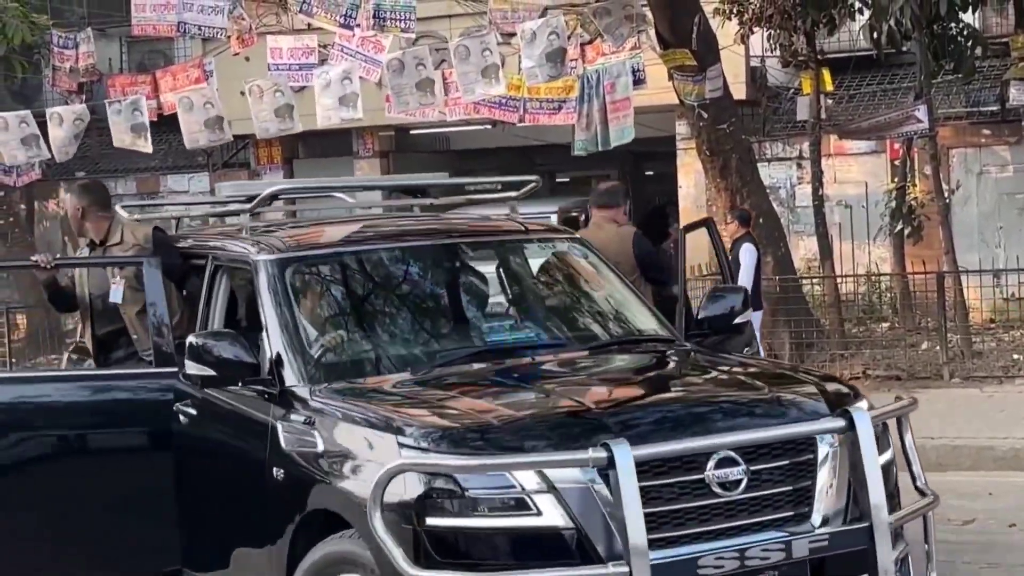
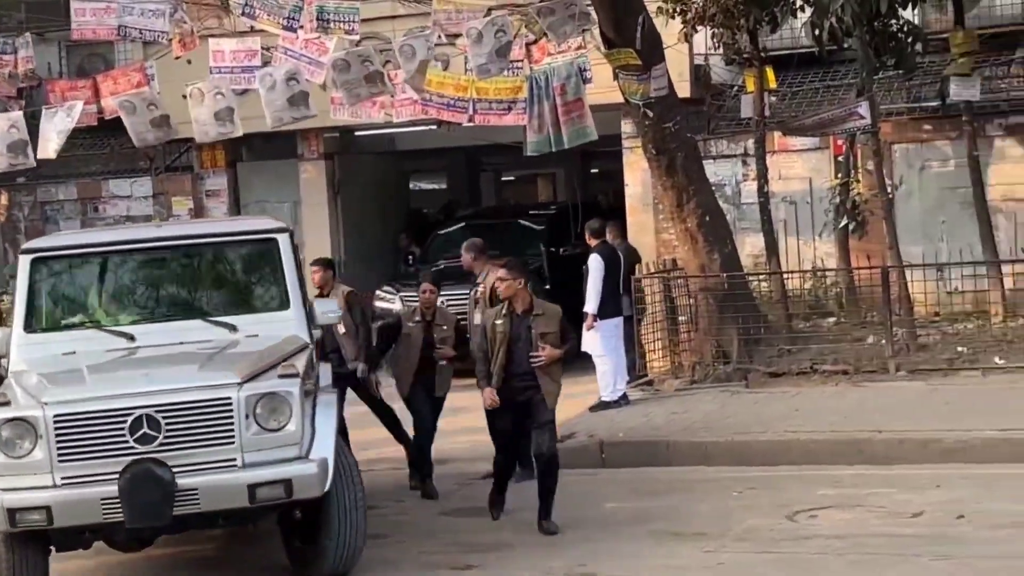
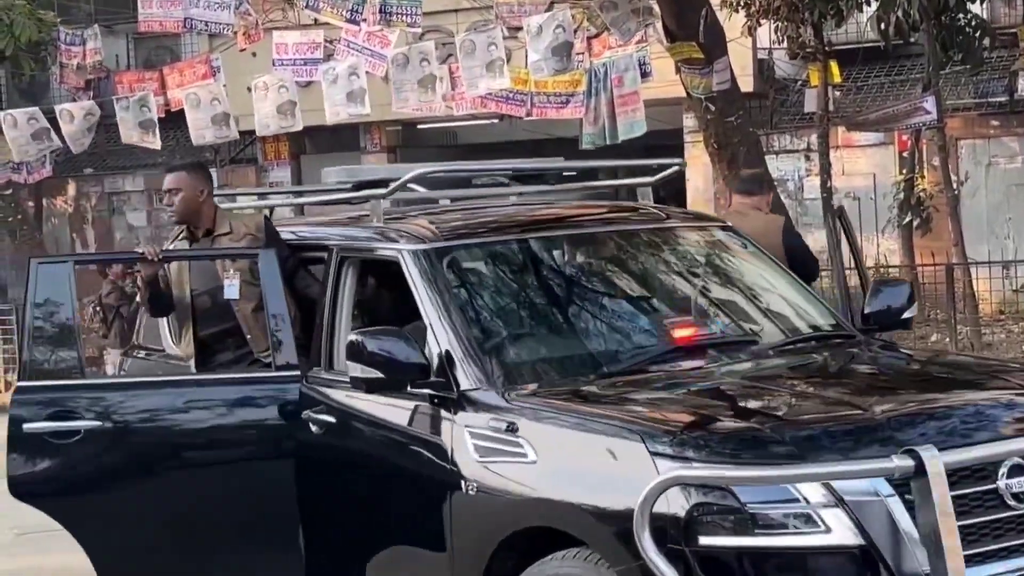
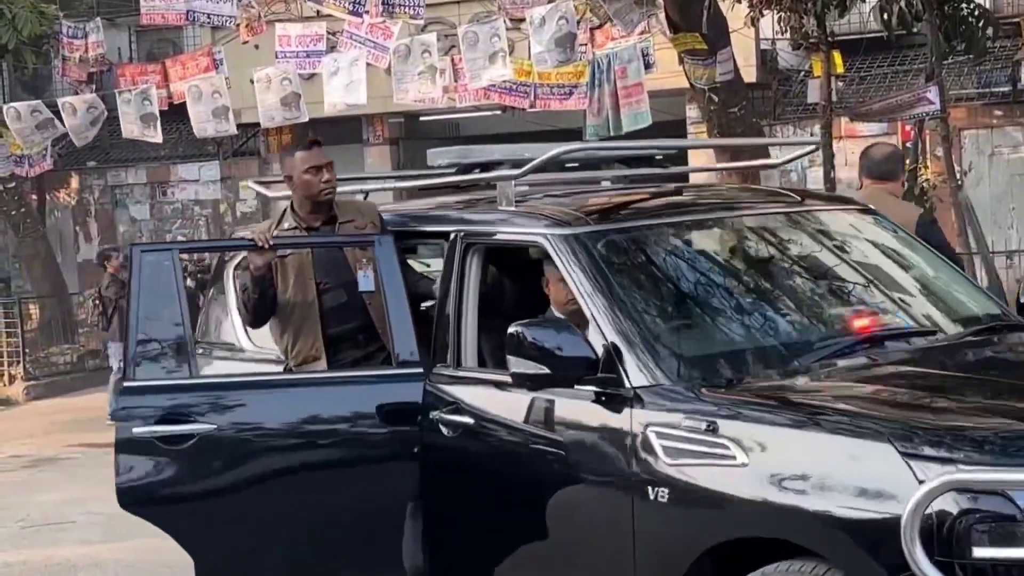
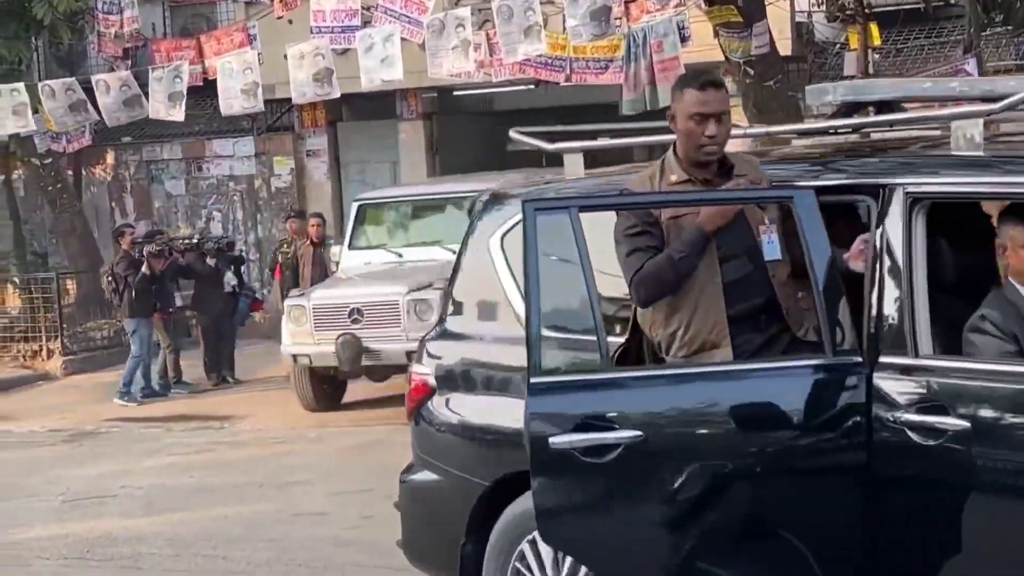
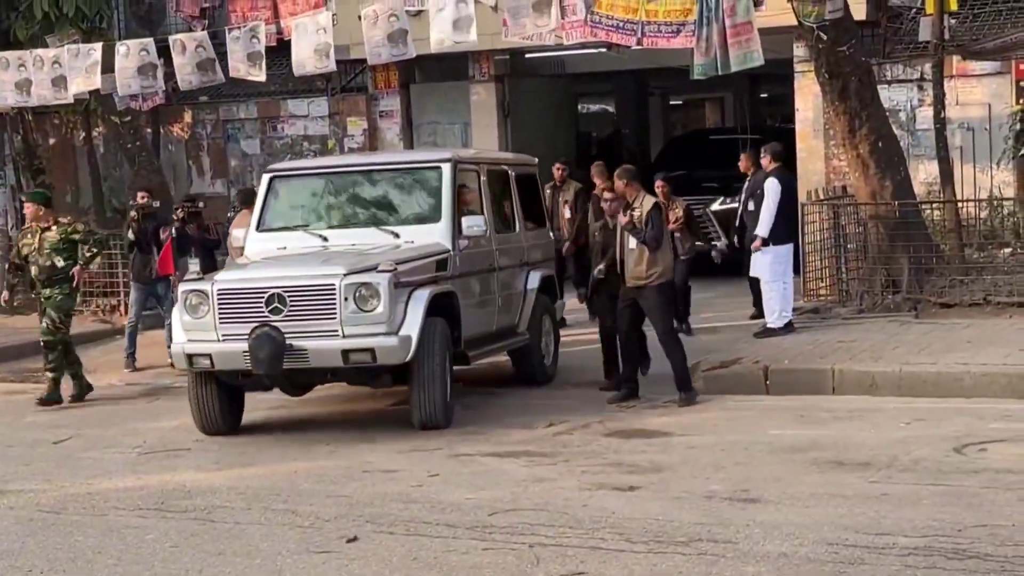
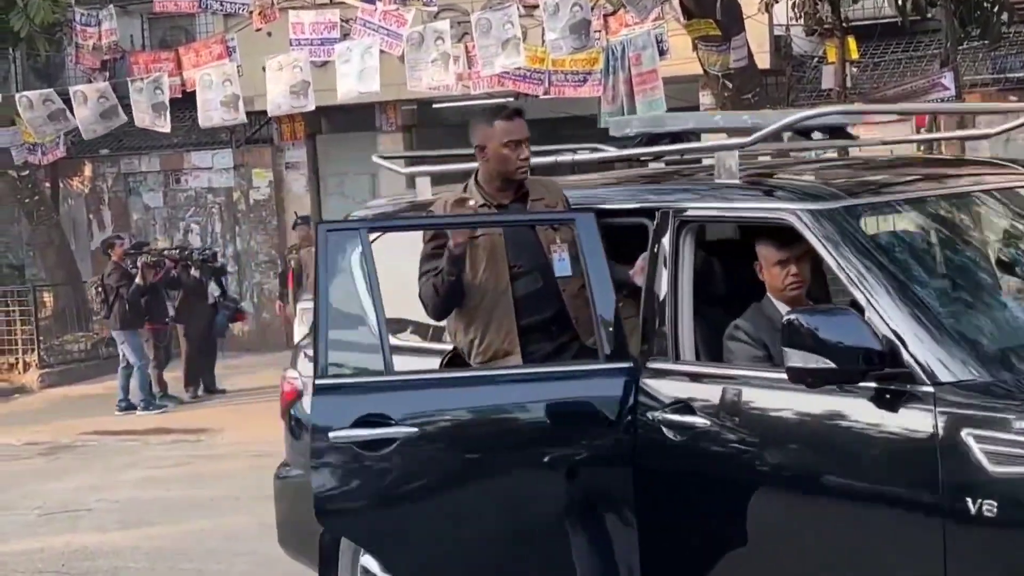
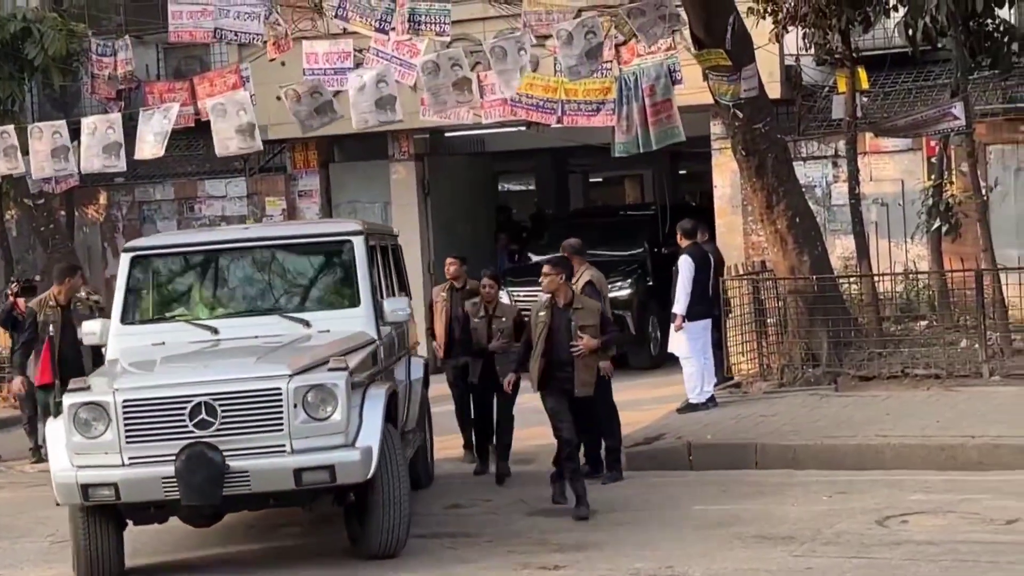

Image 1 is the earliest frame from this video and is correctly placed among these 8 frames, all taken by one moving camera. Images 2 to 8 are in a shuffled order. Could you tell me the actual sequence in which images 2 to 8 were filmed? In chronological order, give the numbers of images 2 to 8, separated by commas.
3, 4, 7, 5, 6, 8, 2
